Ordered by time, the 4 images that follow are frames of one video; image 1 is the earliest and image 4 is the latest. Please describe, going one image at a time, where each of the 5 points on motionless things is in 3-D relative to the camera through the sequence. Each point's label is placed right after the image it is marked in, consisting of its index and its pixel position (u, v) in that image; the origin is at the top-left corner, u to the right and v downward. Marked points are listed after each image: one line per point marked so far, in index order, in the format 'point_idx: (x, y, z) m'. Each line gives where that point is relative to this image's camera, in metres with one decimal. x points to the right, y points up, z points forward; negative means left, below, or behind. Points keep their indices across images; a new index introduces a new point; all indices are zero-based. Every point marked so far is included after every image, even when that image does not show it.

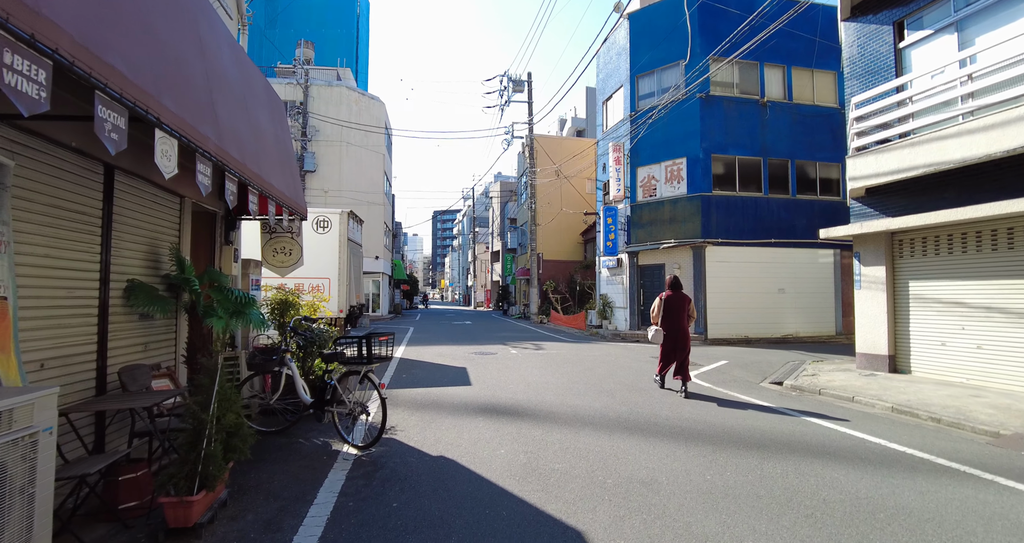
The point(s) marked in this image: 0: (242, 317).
0: (-2.8, -0.5, +5.4) m
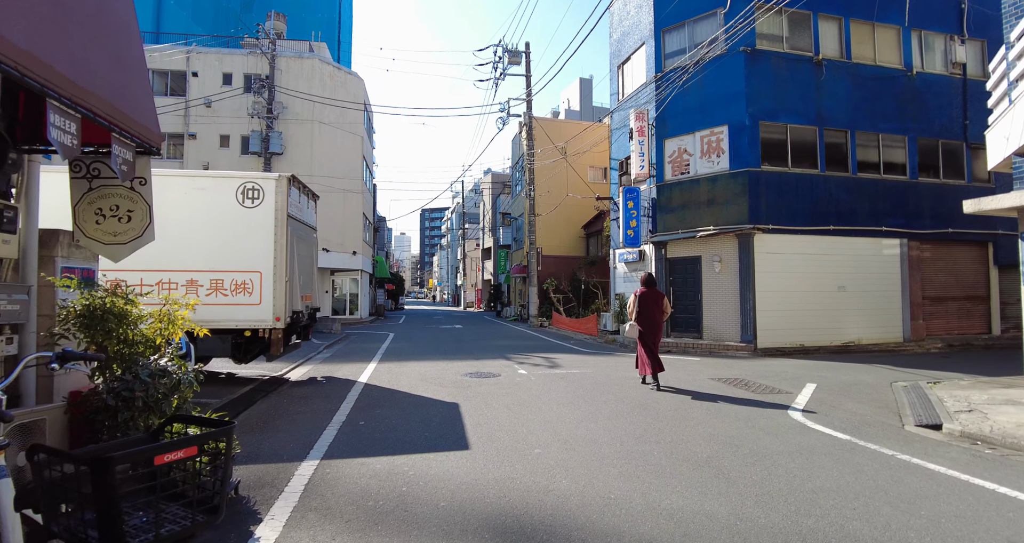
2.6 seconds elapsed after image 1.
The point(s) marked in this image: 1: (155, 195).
0: (-2.5, -0.3, +2.0) m
1: (-5.3, +1.1, +7.8) m
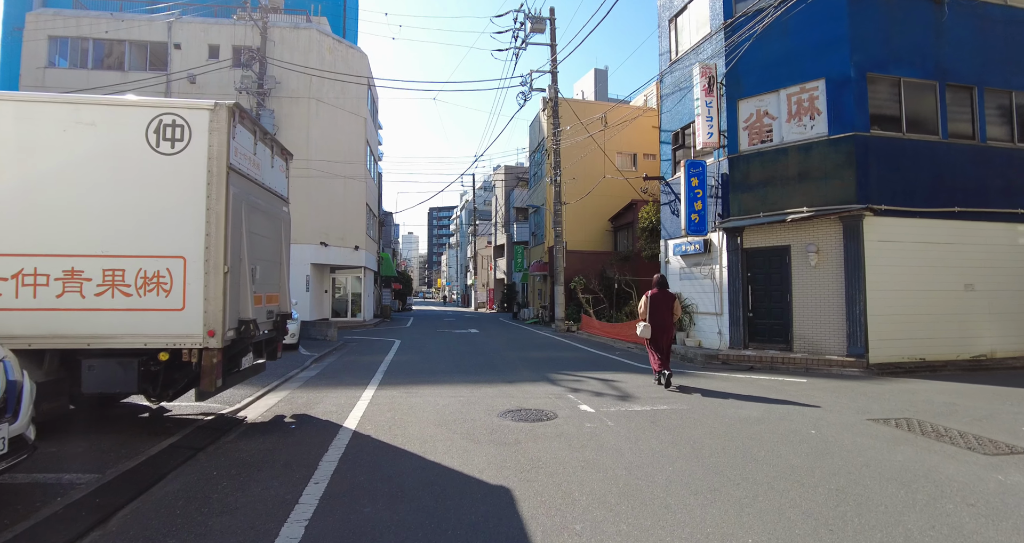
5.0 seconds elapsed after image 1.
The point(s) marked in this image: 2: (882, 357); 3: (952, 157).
0: (-1.8, -0.2, -1.1) m
1: (-4.6, +1.3, +4.8) m
2: (+7.6, -1.7, +10.7) m
3: (+9.8, +2.5, +11.5) m
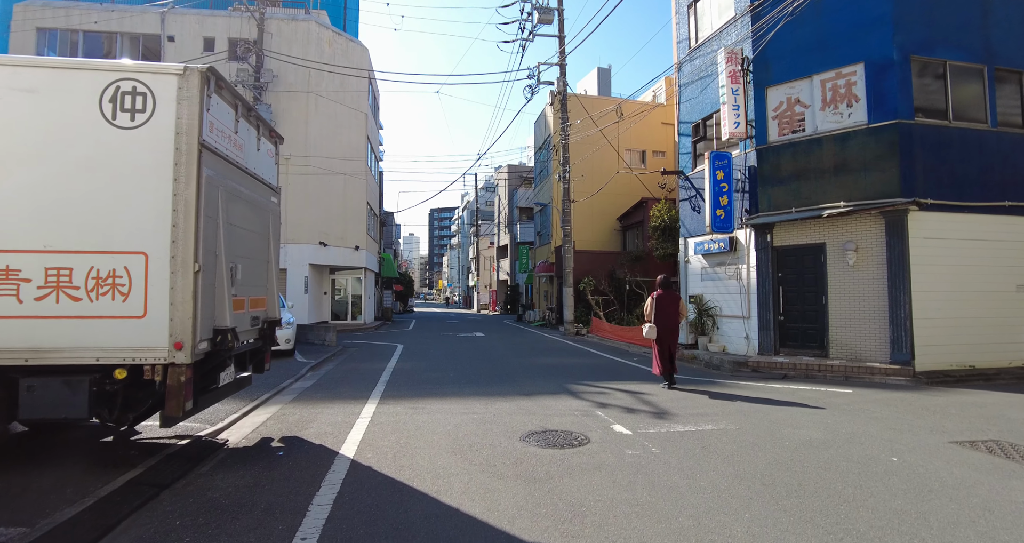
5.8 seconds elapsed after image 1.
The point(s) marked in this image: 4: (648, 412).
0: (-1.6, -0.2, -1.9) m
1: (-4.4, +1.3, +3.9) m
2: (+7.9, -1.7, +9.8) m
3: (+10.0, +2.5, +10.6) m
4: (+1.7, -1.7, +6.4) m
